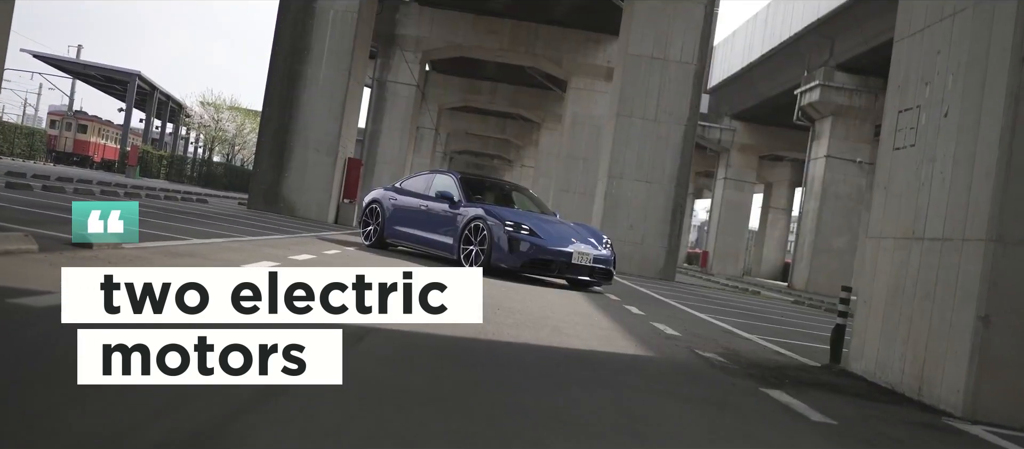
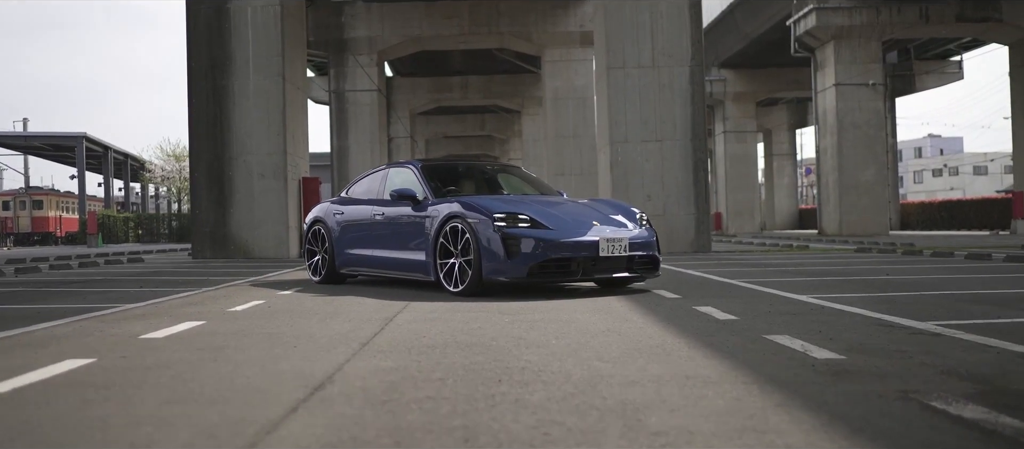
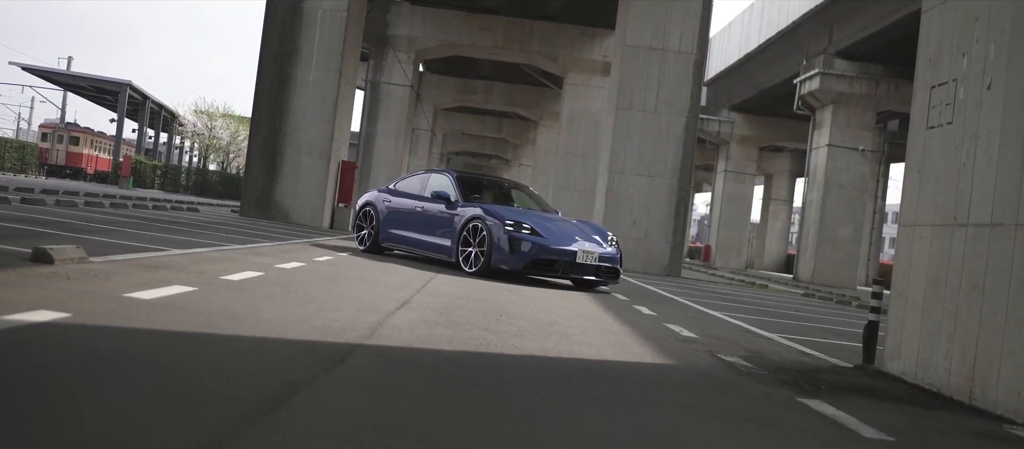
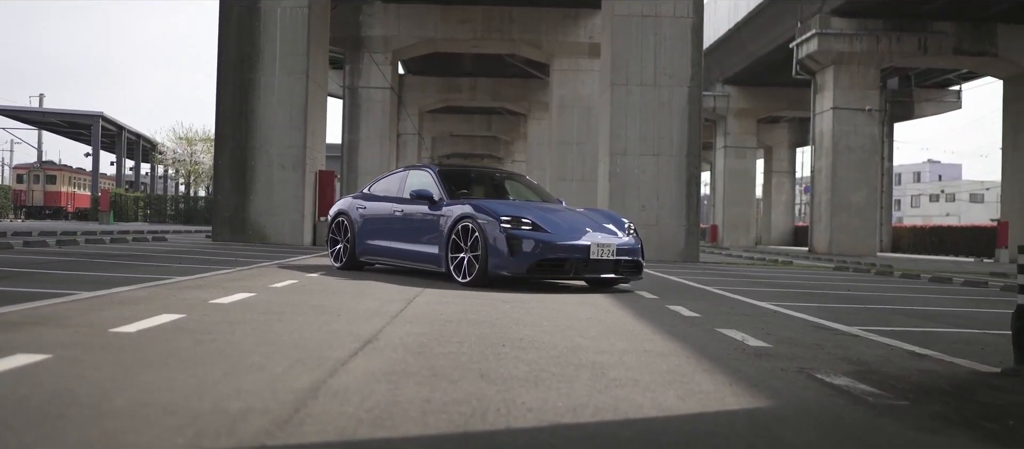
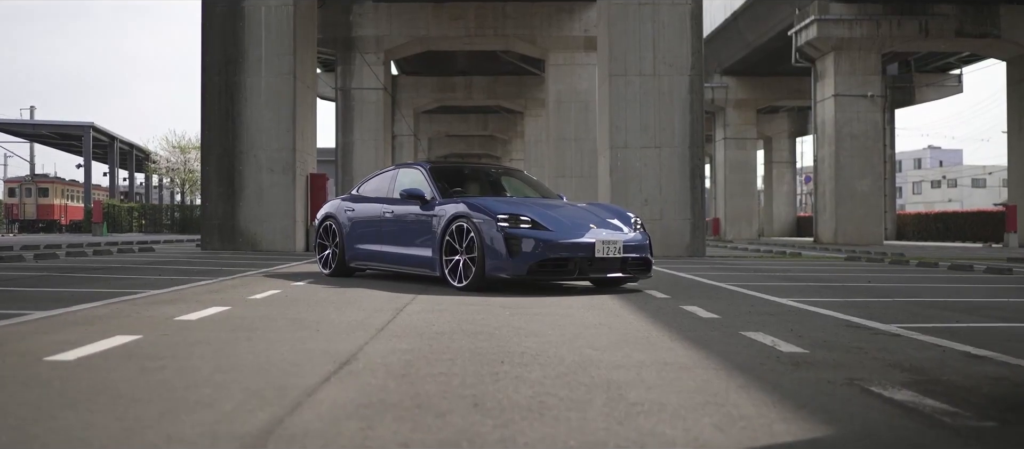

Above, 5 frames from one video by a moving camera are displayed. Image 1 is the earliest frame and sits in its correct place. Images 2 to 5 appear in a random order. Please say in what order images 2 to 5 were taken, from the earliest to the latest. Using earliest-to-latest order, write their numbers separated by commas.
3, 4, 5, 2
